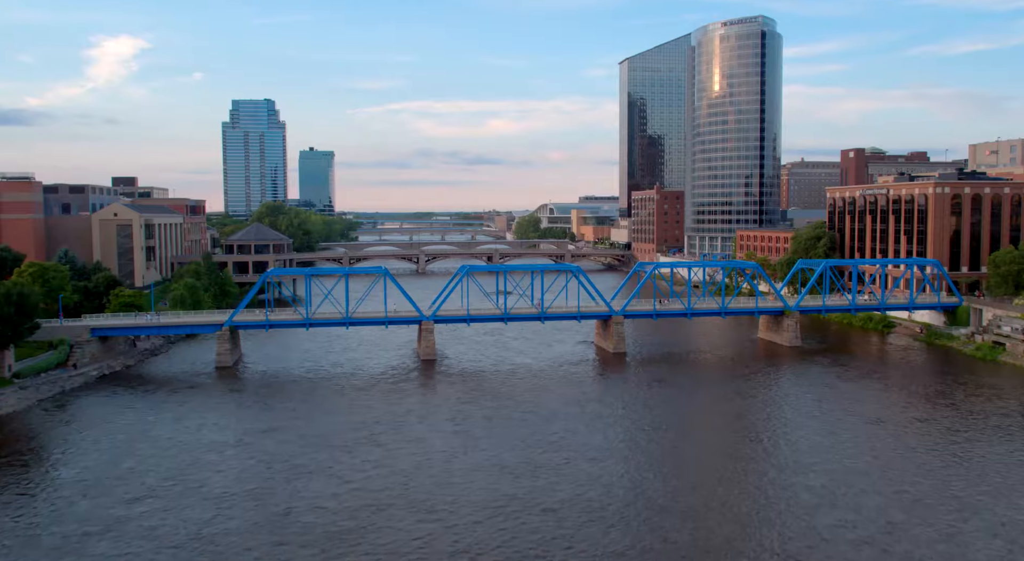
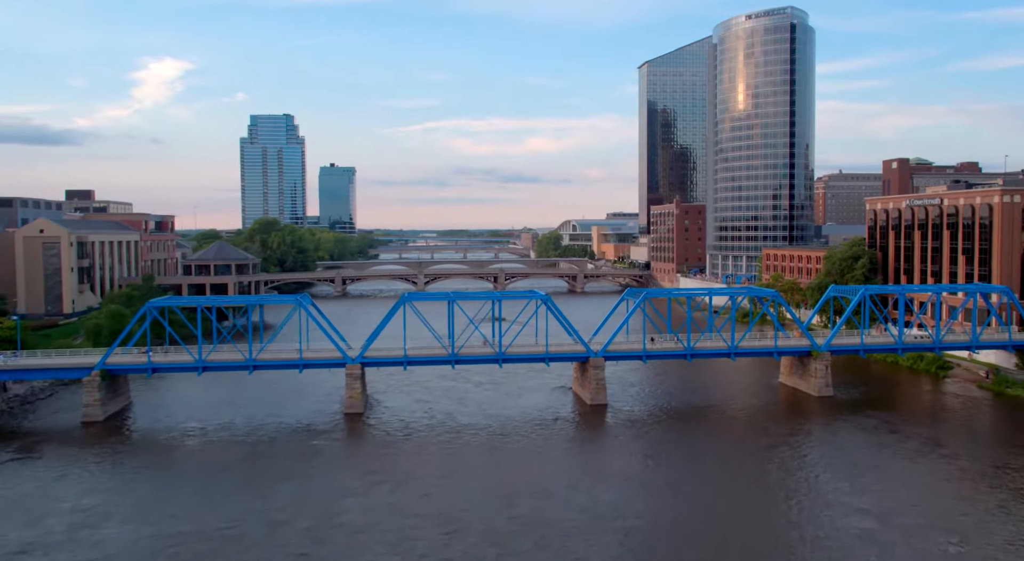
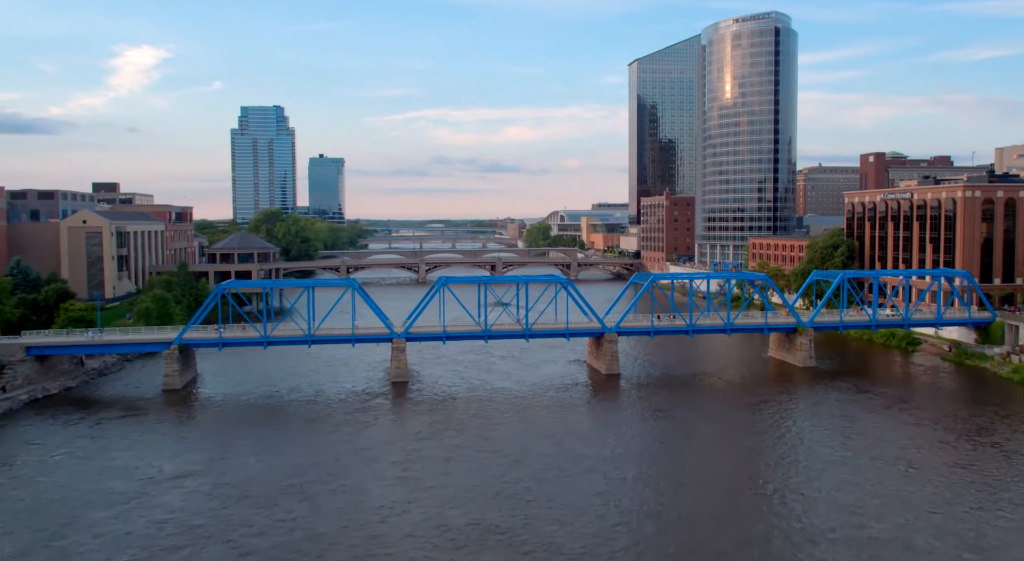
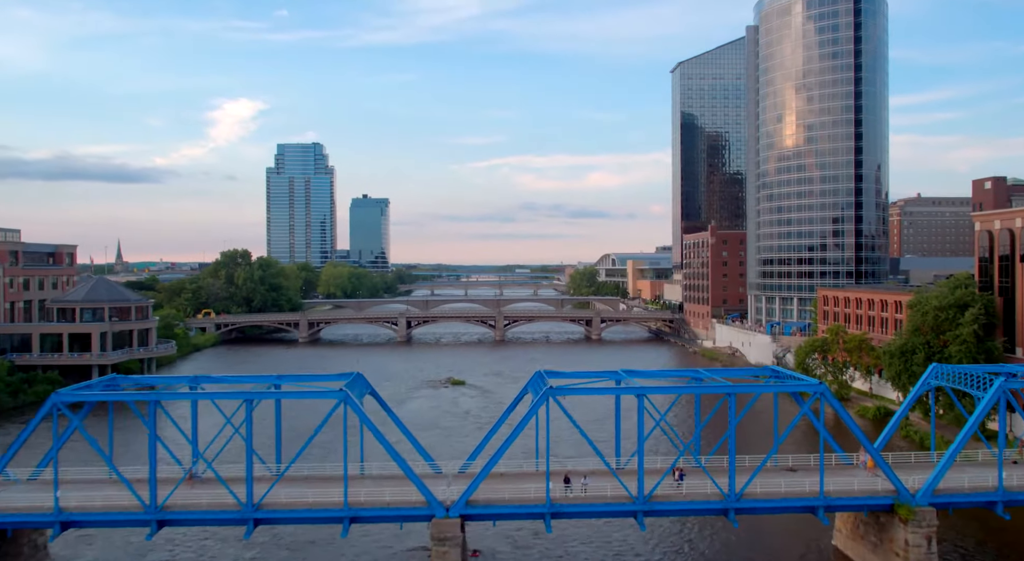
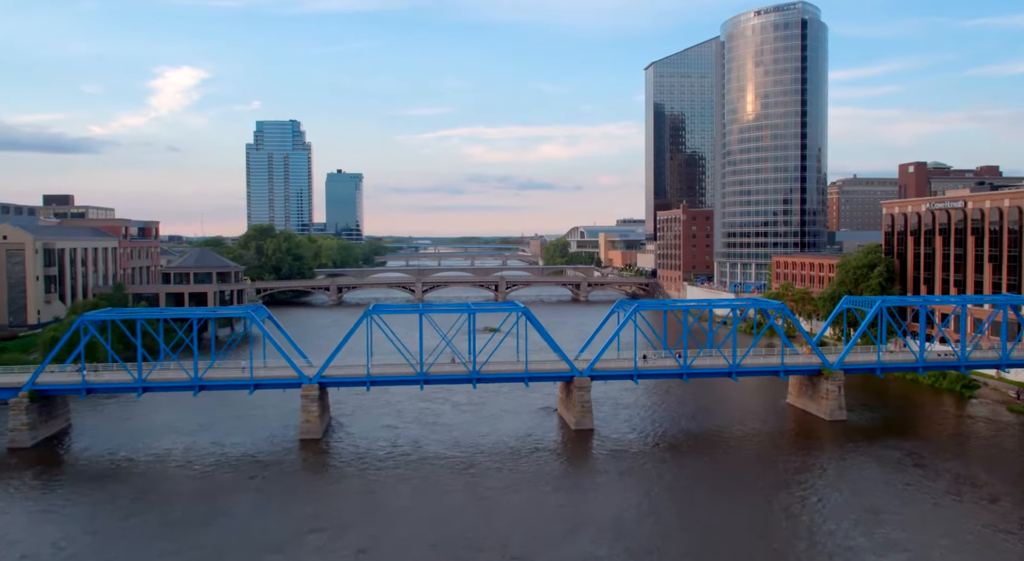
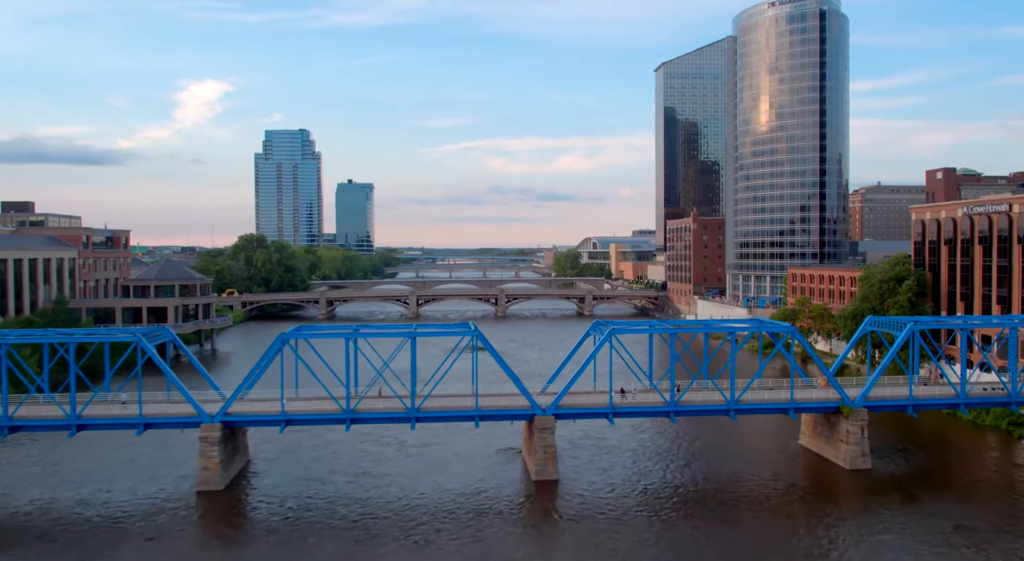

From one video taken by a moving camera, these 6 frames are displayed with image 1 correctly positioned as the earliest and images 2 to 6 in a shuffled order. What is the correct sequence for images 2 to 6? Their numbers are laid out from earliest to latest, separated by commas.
3, 2, 5, 6, 4
